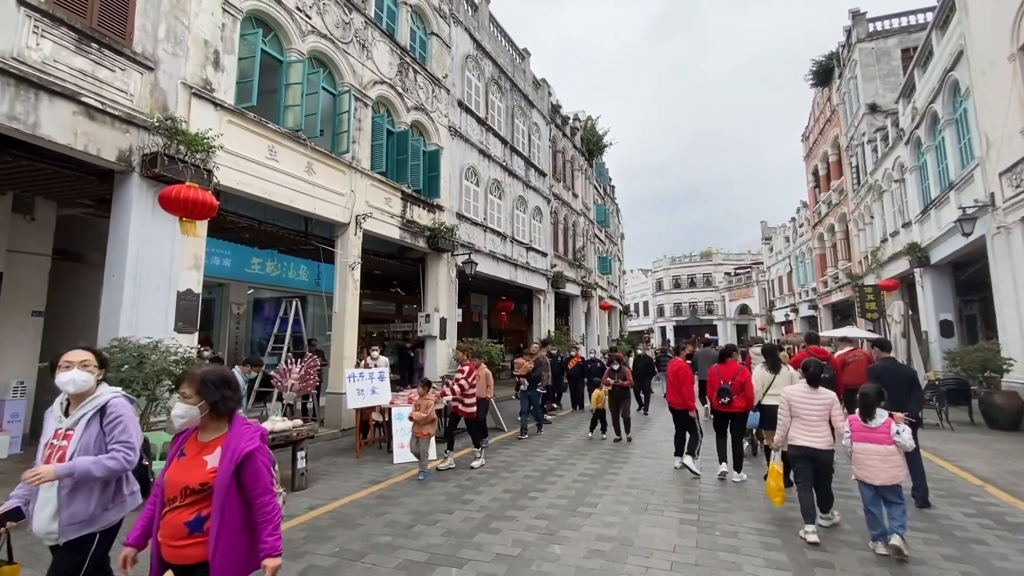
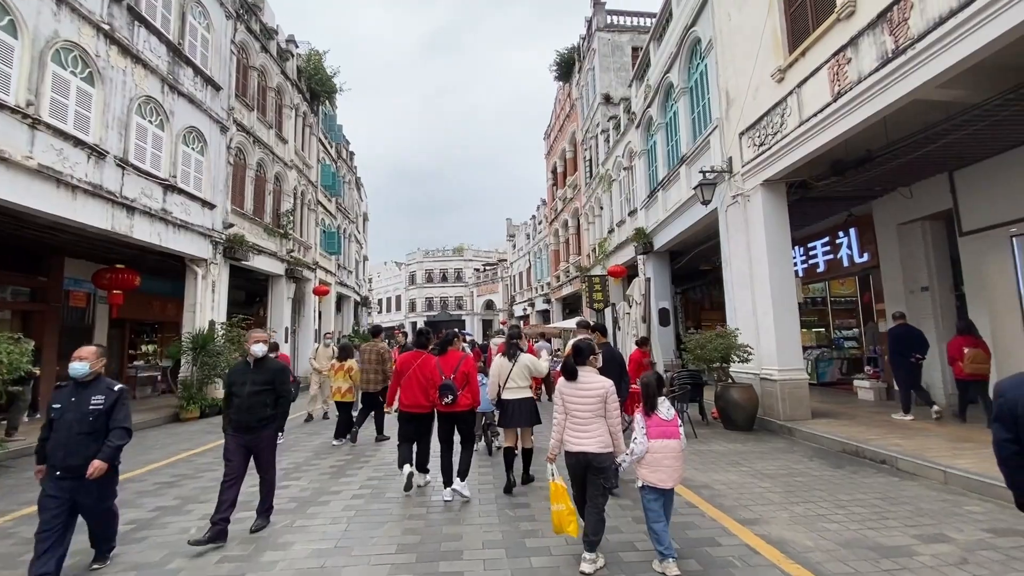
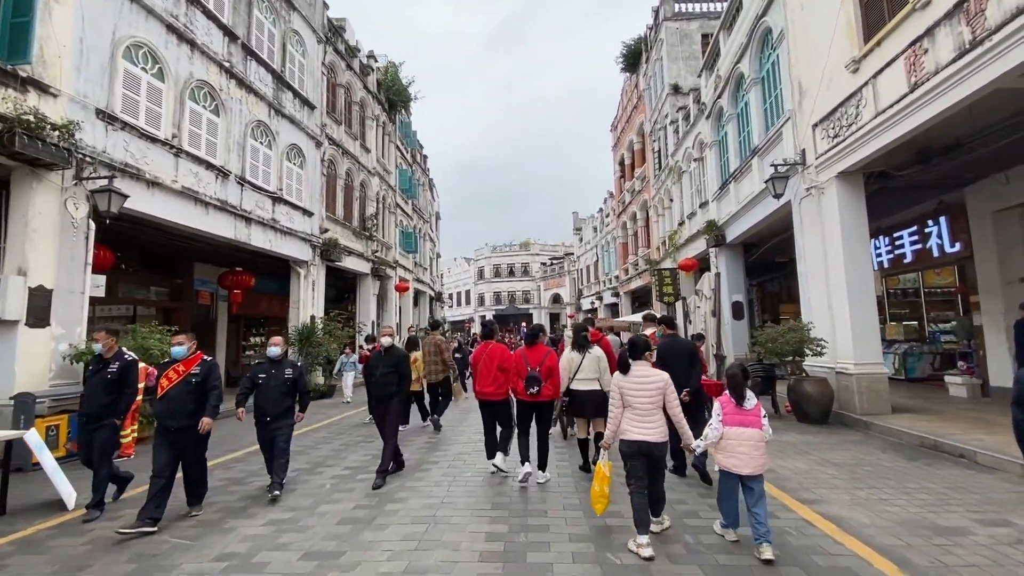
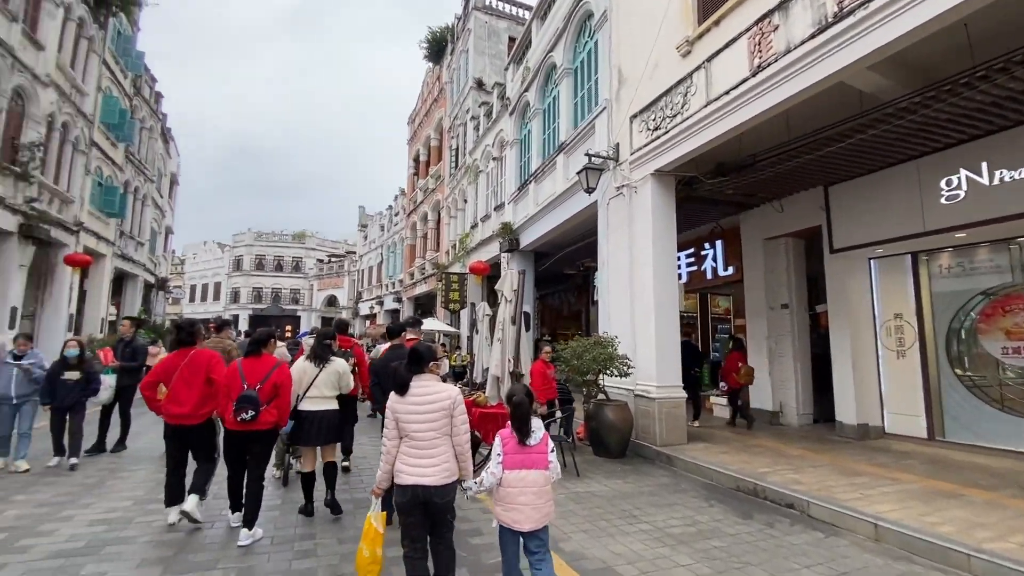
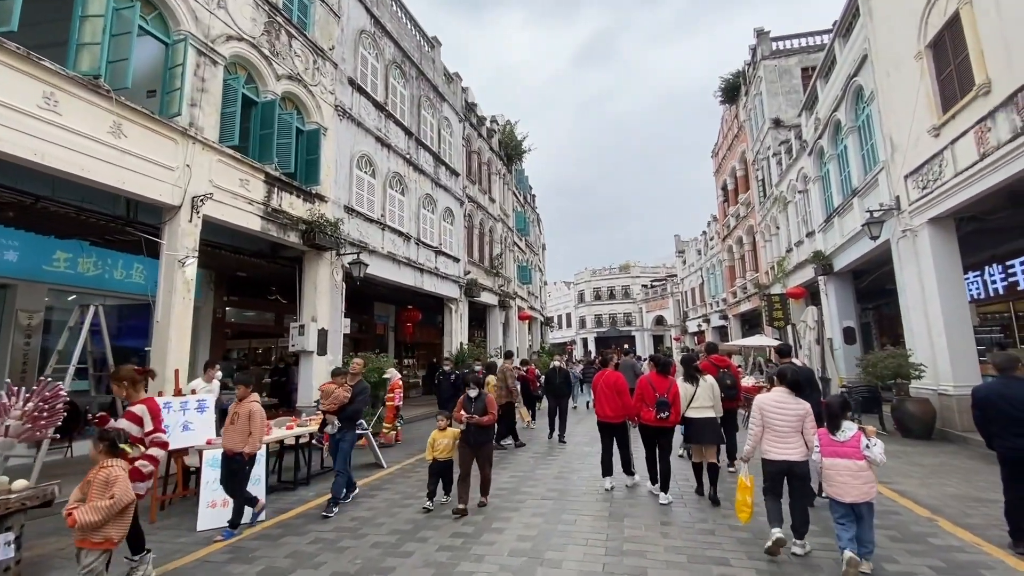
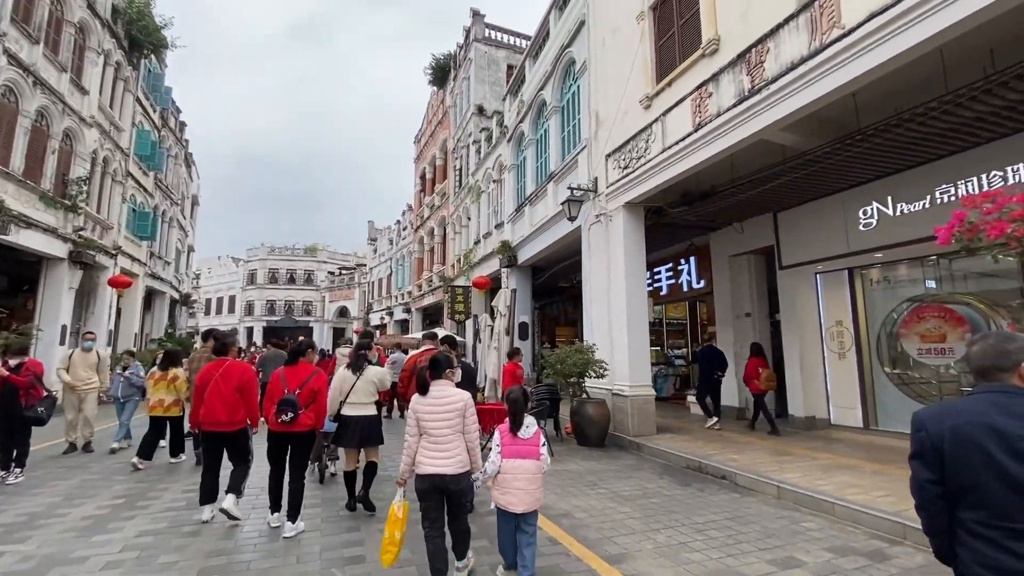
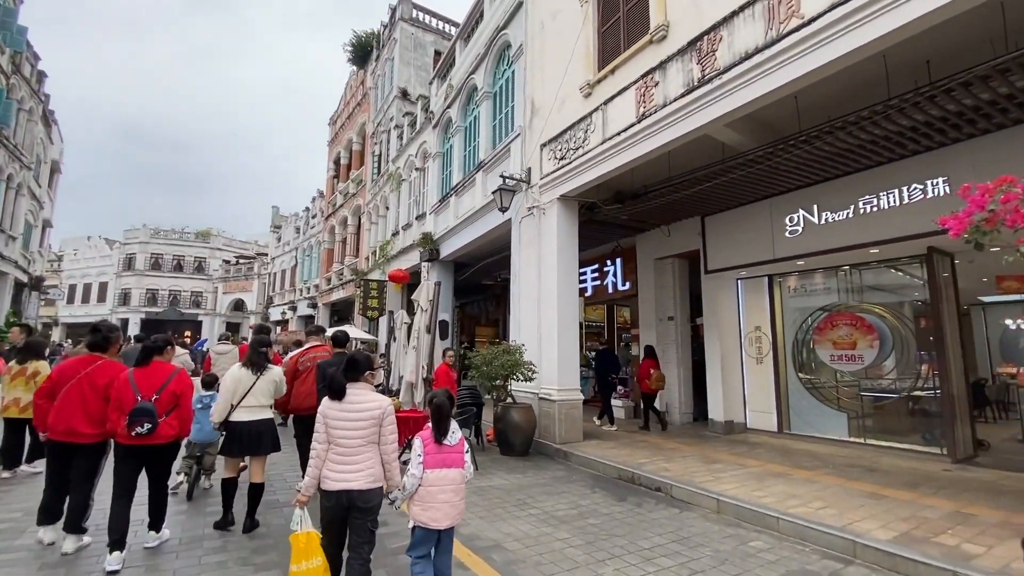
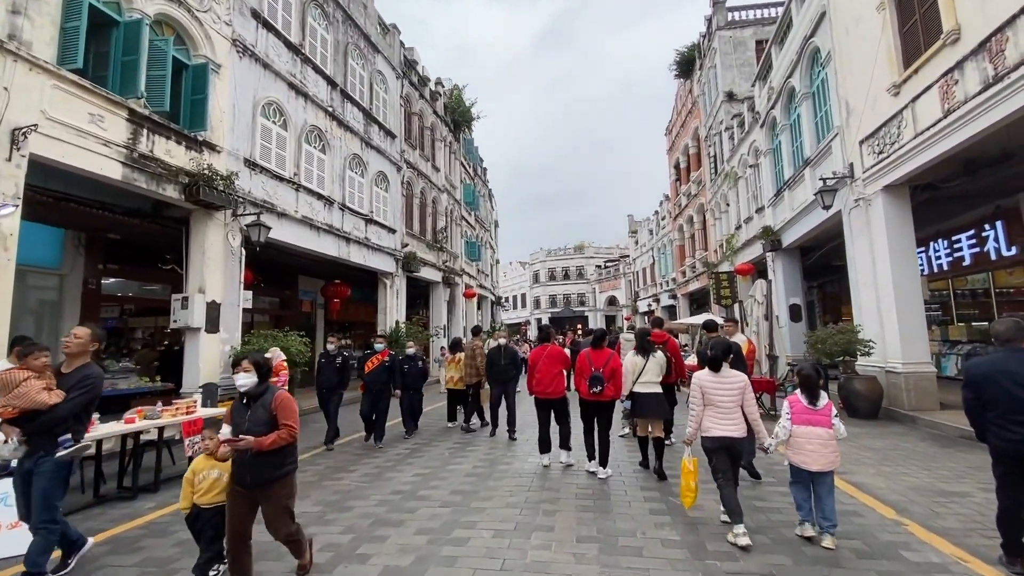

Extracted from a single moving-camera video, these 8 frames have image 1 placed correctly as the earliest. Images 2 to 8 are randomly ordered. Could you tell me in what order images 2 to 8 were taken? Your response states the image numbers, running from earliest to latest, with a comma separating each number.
5, 8, 3, 2, 6, 7, 4
